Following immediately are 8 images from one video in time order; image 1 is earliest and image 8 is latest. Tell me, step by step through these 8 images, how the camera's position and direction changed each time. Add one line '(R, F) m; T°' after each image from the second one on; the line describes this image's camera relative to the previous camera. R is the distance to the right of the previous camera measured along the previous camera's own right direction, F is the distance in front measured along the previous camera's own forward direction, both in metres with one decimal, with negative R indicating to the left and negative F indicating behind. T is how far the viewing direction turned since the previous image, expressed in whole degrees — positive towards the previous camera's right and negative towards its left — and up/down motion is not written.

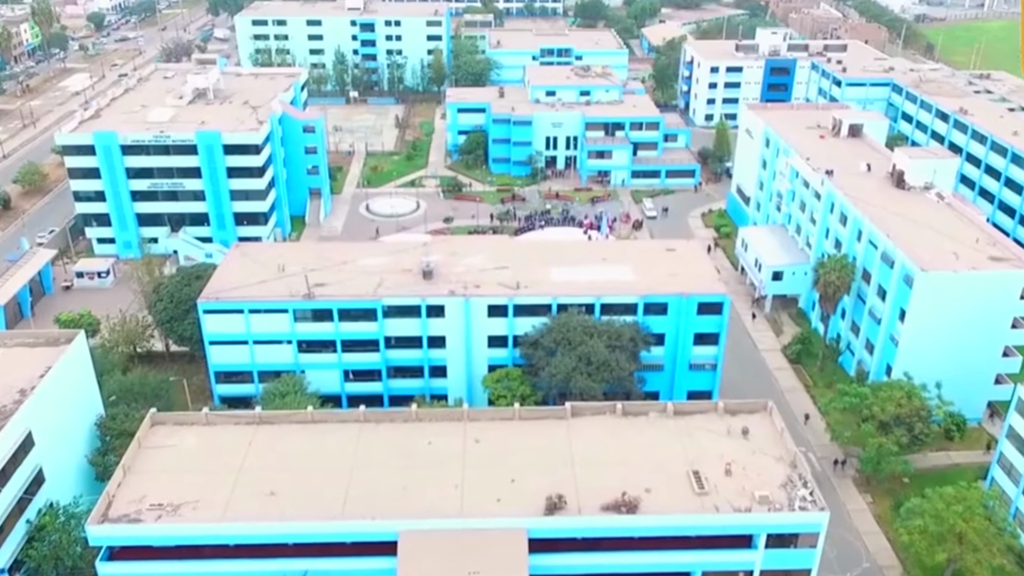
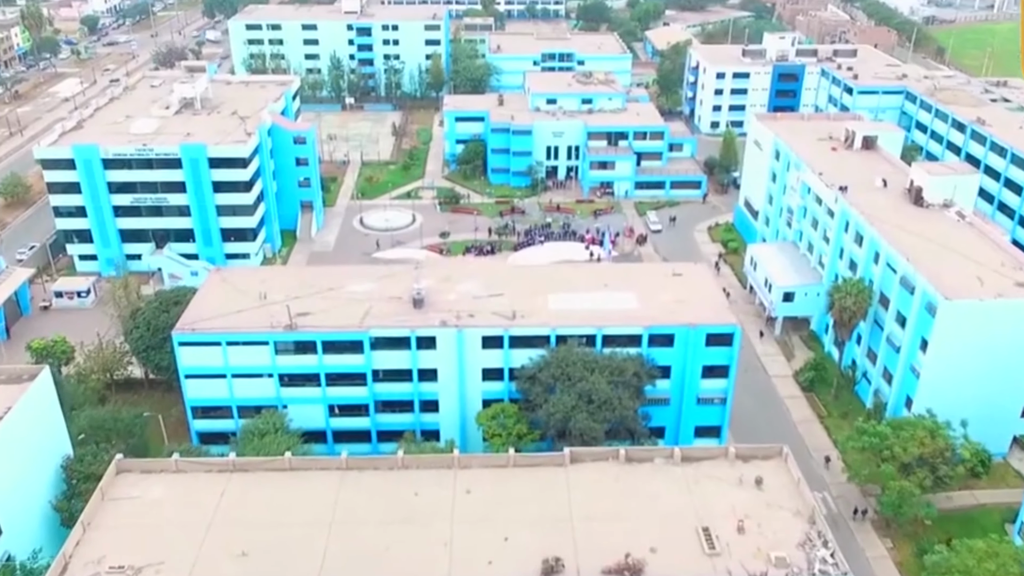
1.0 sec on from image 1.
(+0.4, +3.2) m; 0°
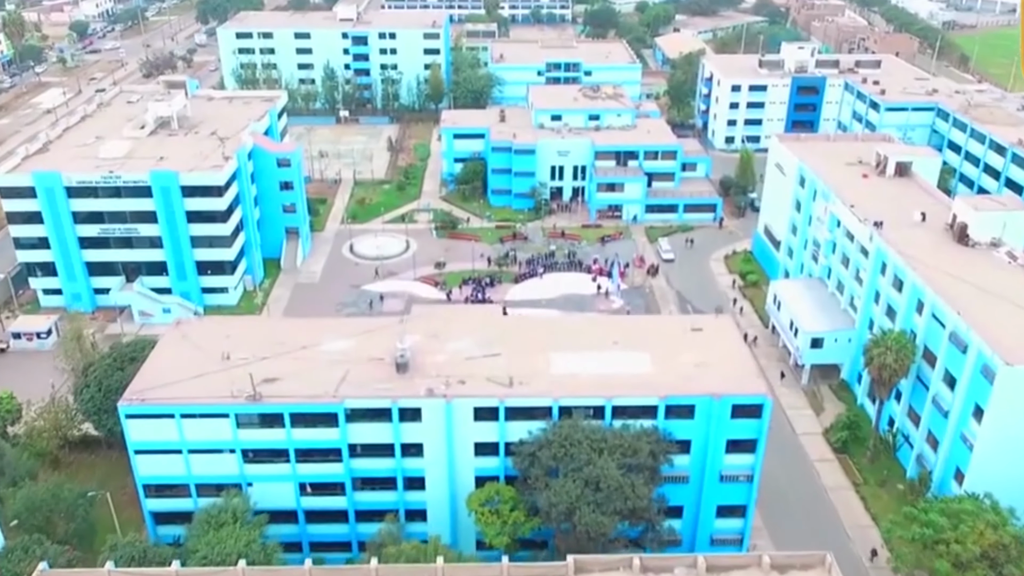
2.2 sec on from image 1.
(+0.4, +6.2) m; 0°
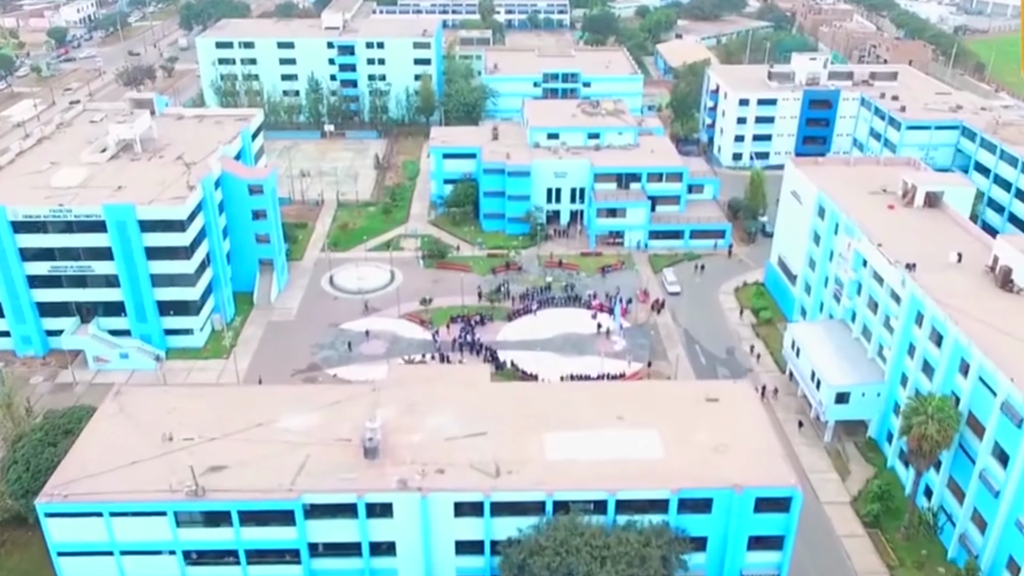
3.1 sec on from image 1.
(+0.5, +6.1) m; 0°
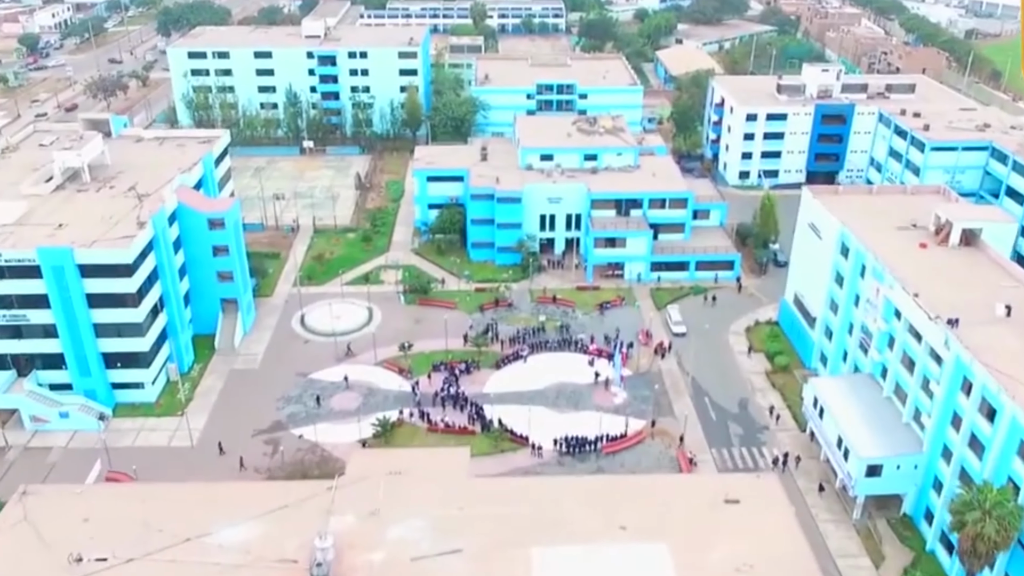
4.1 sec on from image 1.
(+0.6, +6.7) m; 0°
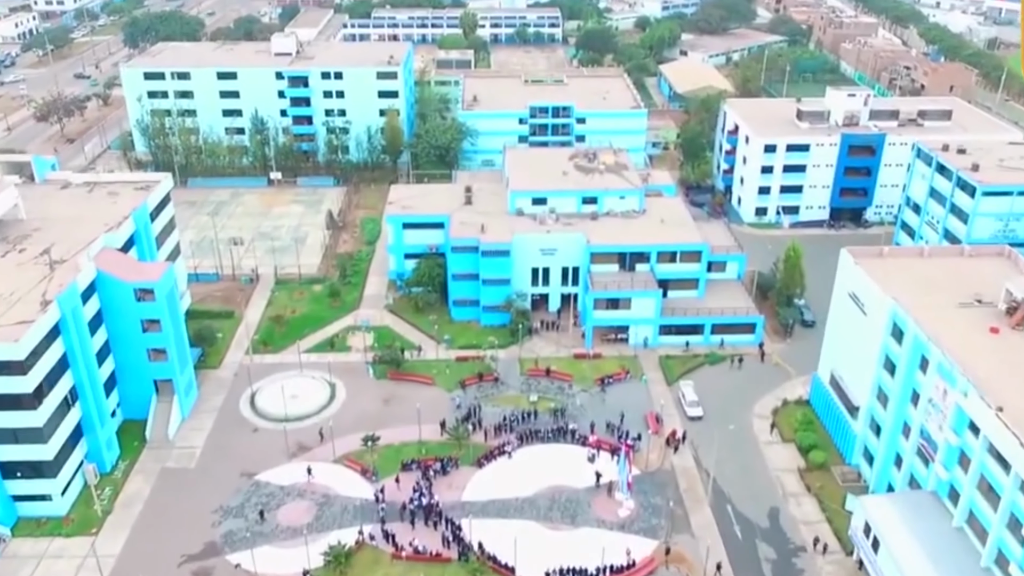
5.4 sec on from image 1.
(+0.8, +10.0) m; 0°
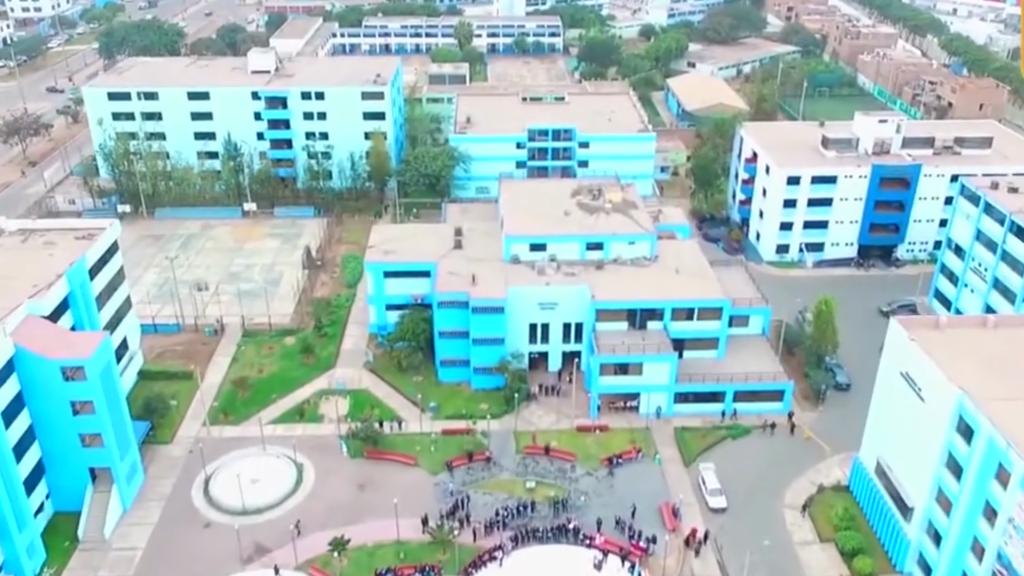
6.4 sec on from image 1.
(+0.4, +7.8) m; 0°
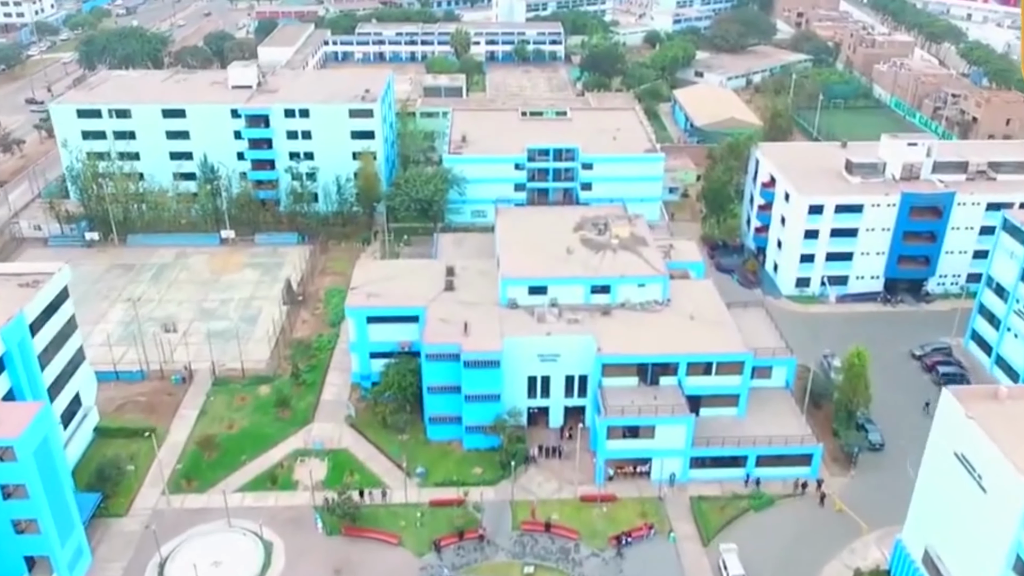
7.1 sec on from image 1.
(+0.2, +5.9) m; 0°
